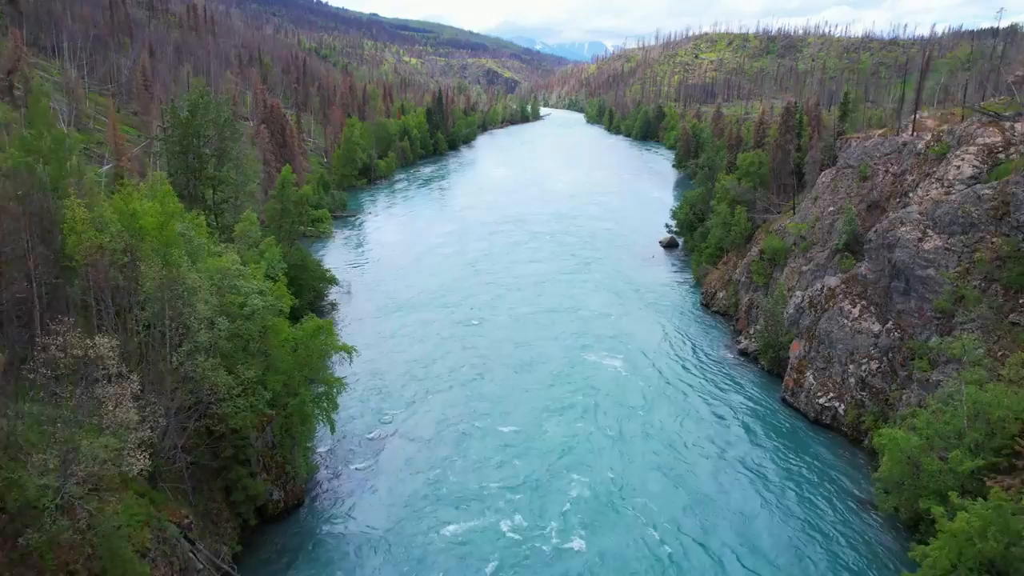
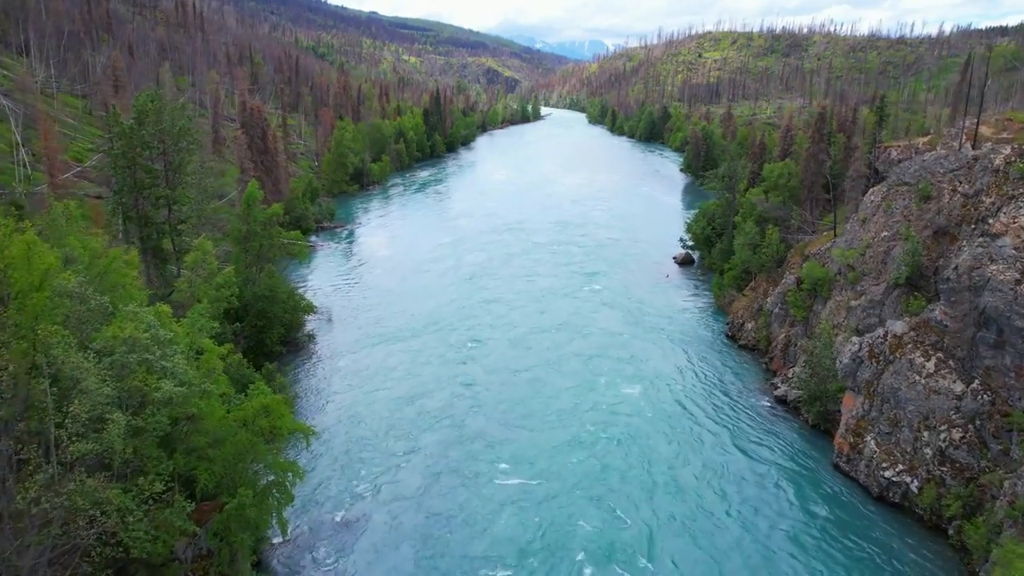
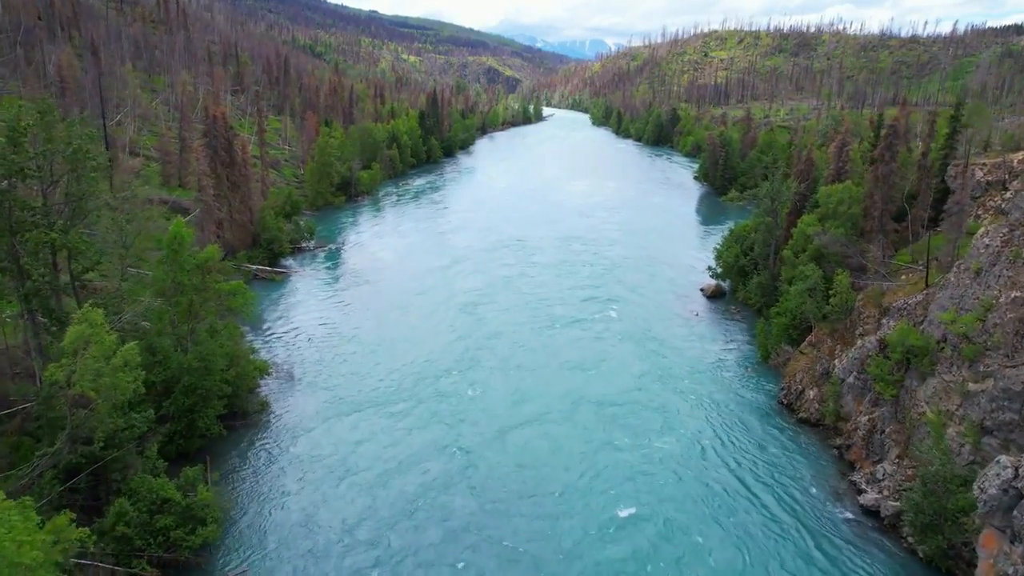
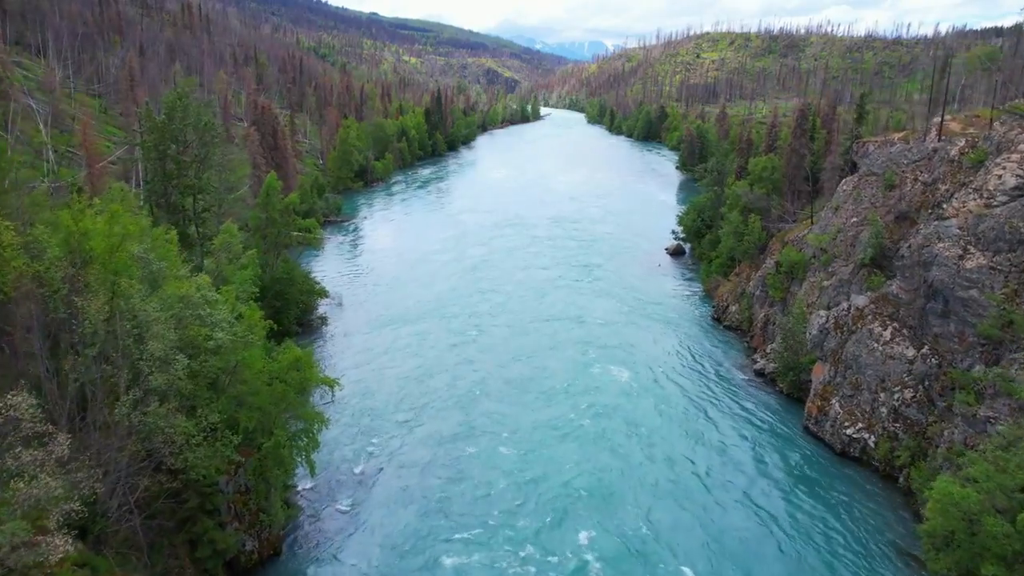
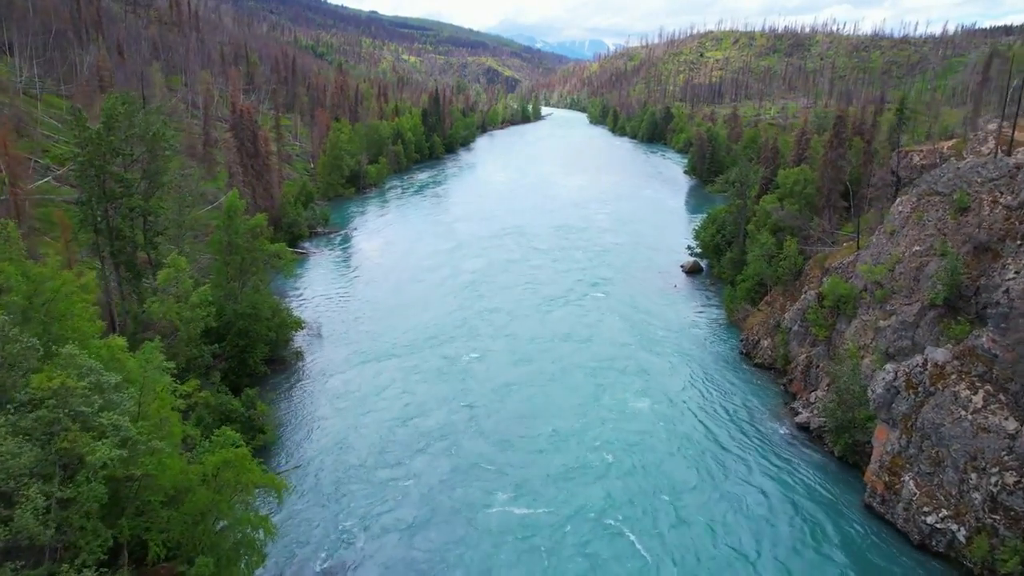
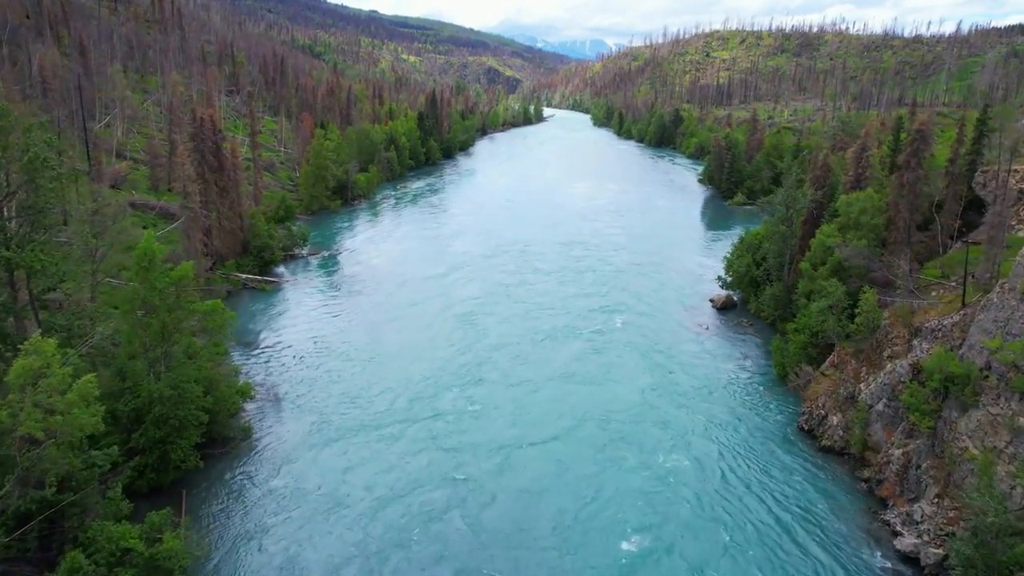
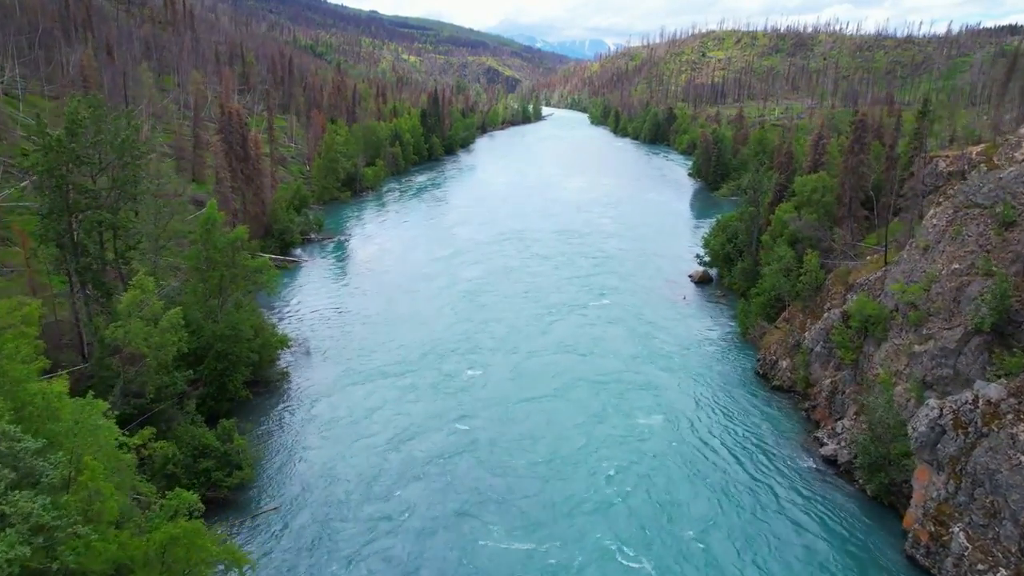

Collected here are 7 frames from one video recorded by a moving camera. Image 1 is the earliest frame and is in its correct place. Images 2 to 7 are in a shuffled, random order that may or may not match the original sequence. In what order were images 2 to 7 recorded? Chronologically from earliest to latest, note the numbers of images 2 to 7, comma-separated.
4, 2, 5, 7, 3, 6
